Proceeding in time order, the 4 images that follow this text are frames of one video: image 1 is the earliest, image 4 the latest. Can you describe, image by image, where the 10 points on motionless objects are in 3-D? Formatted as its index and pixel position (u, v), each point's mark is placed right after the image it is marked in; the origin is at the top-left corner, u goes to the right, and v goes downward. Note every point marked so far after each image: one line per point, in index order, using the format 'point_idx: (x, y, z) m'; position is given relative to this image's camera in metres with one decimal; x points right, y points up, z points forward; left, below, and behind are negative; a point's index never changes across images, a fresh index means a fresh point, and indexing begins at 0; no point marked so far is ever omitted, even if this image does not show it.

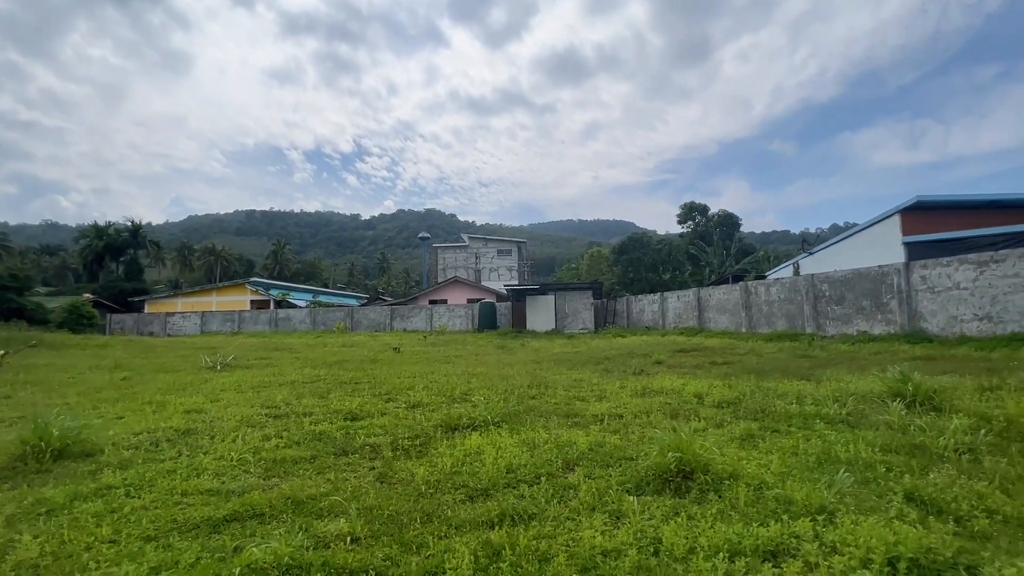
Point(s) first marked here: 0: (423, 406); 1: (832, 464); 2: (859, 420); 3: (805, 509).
0: (-1.0, -1.3, +5.2) m
1: (+2.0, -1.1, +2.9) m
2: (+2.8, -1.1, +3.8) m
3: (+1.4, -1.0, +2.2) m
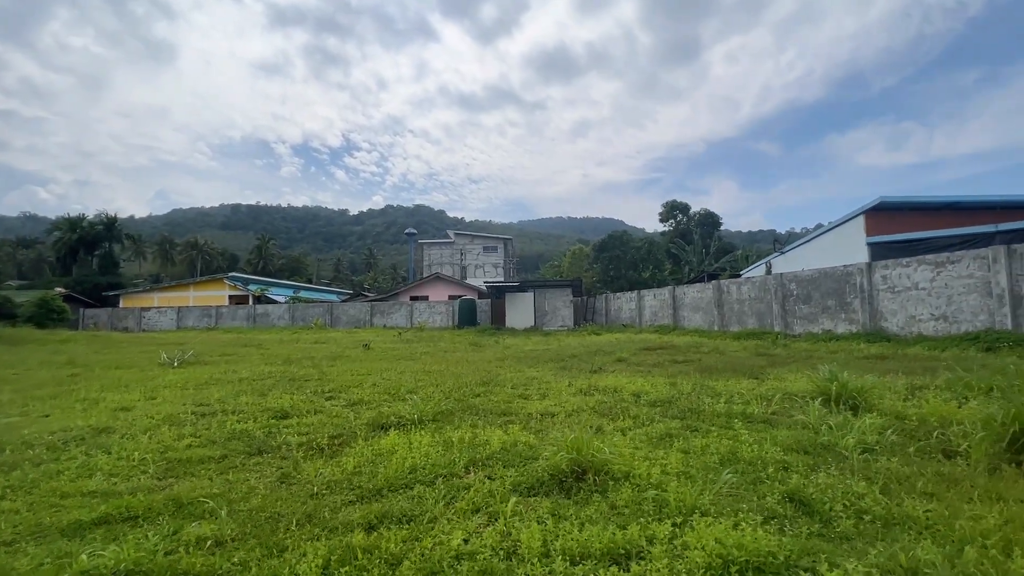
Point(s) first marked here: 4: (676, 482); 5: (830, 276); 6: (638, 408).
0: (-1.6, -1.3, +5.2) m
1: (+1.3, -1.1, +2.9) m
2: (+2.2, -1.1, +3.8) m
3: (+0.8, -1.0, +2.2) m
4: (+0.9, -1.0, +2.5) m
5: (+8.4, +0.3, +12.4) m
6: (+1.2, -1.1, +4.6) m
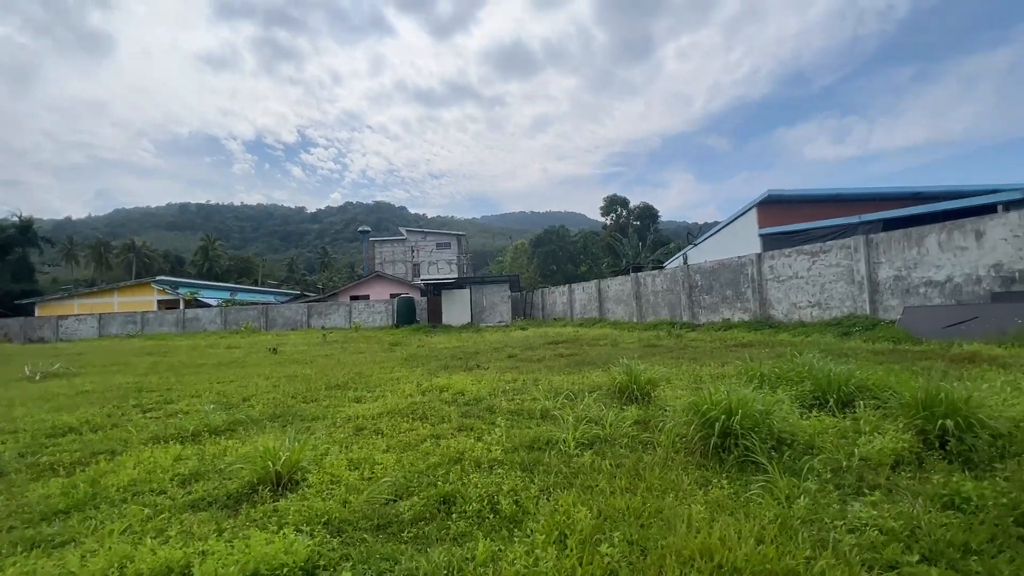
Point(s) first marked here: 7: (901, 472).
0: (-3.6, -1.3, +5.0) m
1: (-0.4, -1.1, +2.9) m
2: (+0.3, -1.0, +3.9) m
3: (-0.9, -1.0, +2.1) m
4: (-0.9, -1.1, +2.5) m
5: (+5.9, +0.6, +12.9) m
6: (-0.6, -1.1, +4.6) m
7: (+1.9, -0.9, +2.4) m
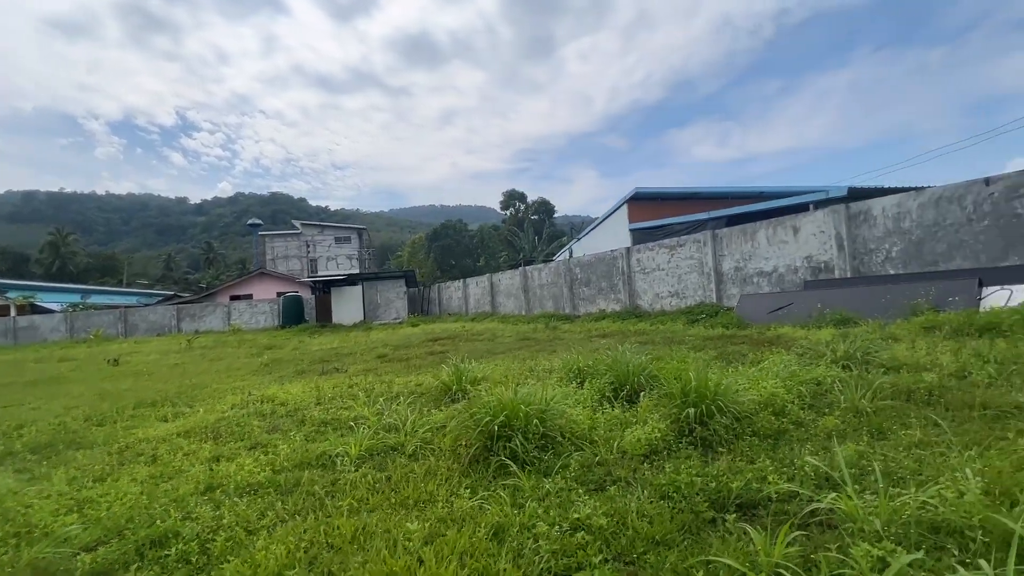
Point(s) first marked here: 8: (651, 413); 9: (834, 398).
0: (-5.2, -1.4, +4.0) m
1: (-1.7, -1.1, +2.5) m
2: (-1.2, -1.0, +3.6) m
3: (-2.1, -1.1, +1.7) m
4: (-2.1, -1.1, +2.1) m
5: (+2.6, +0.8, +13.5) m
6: (-2.3, -1.2, +4.1) m
7: (+0.7, -0.9, +2.5) m
8: (+0.9, -0.8, +2.9) m
9: (+2.0, -0.7, +3.0) m
